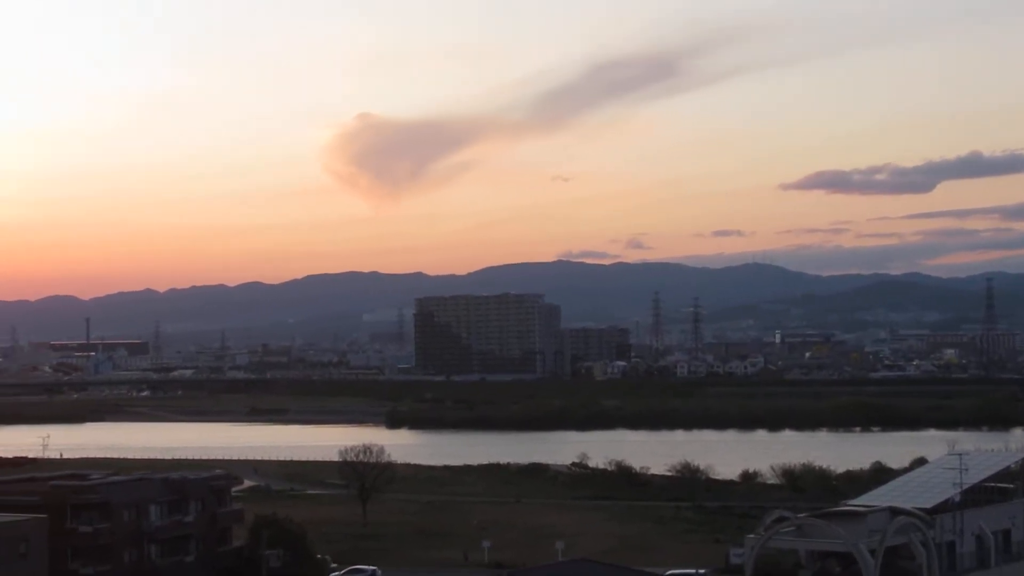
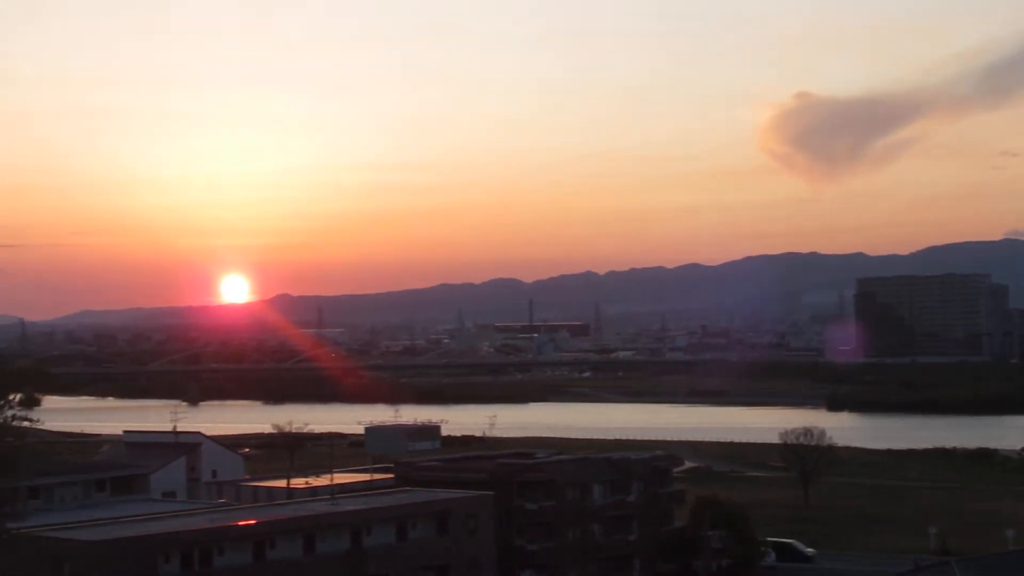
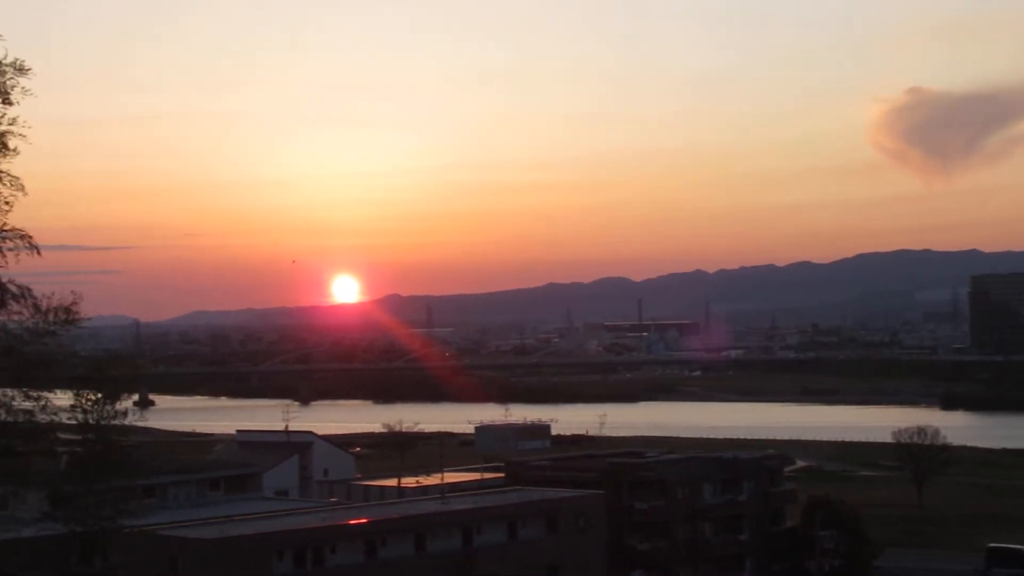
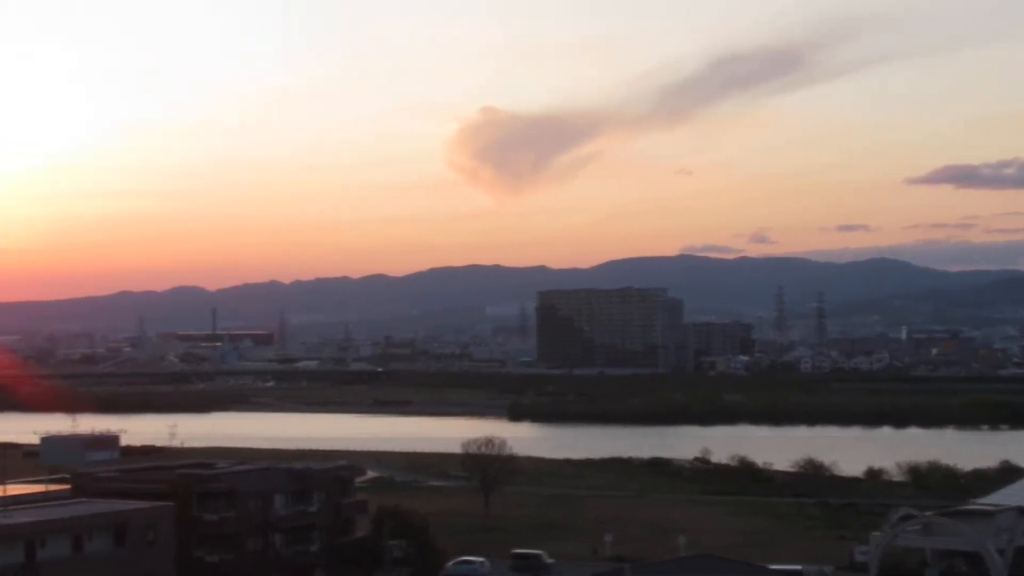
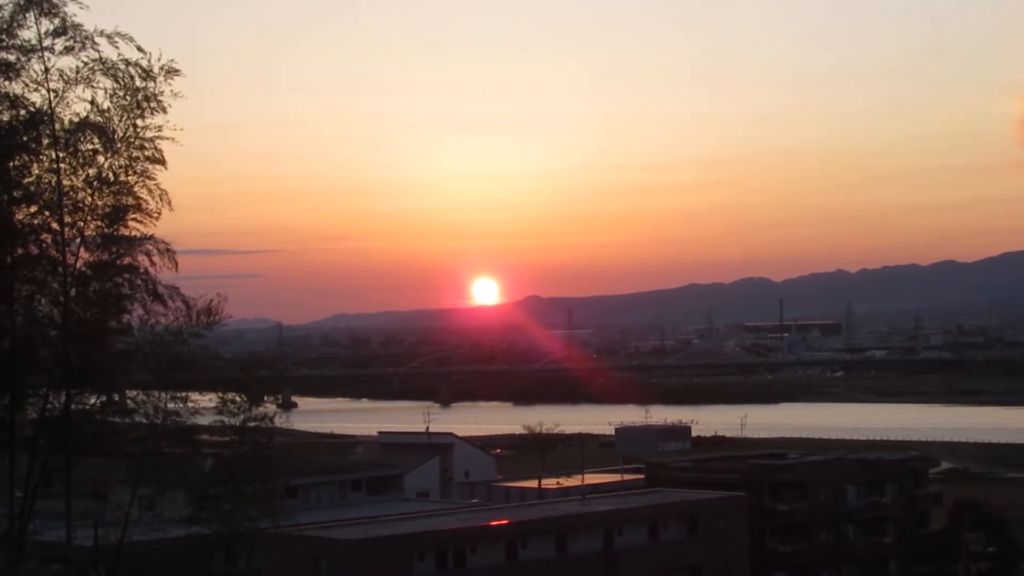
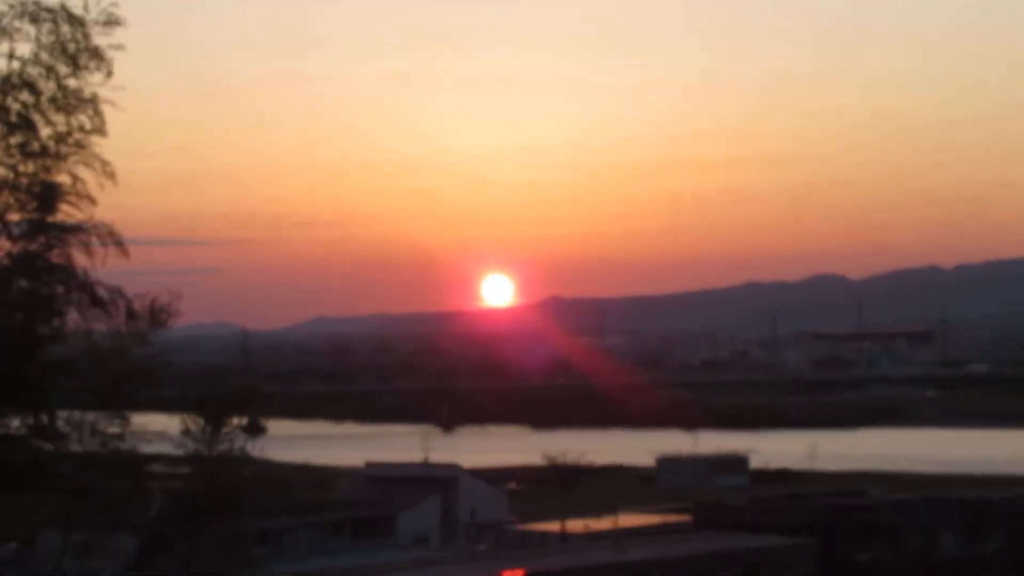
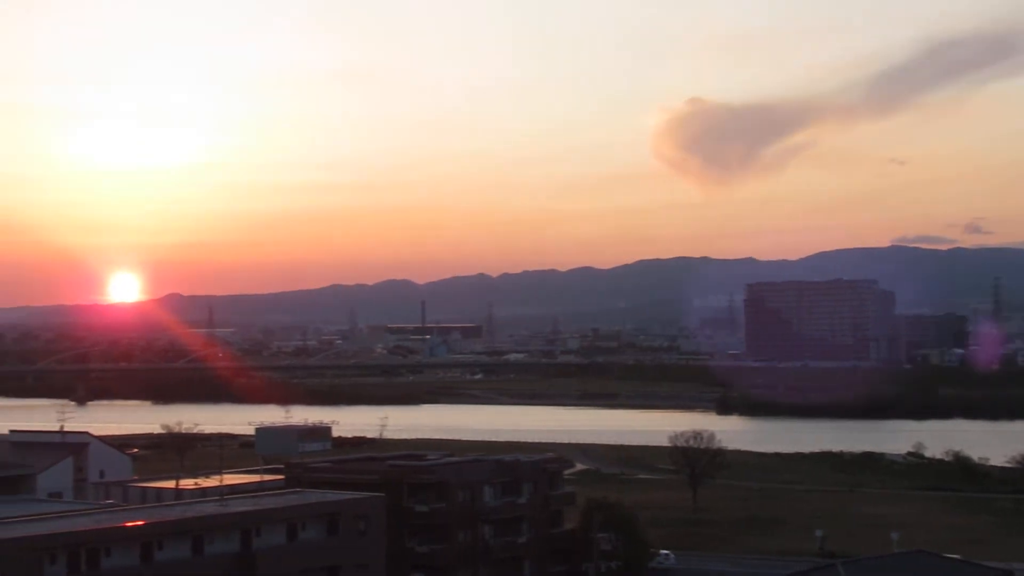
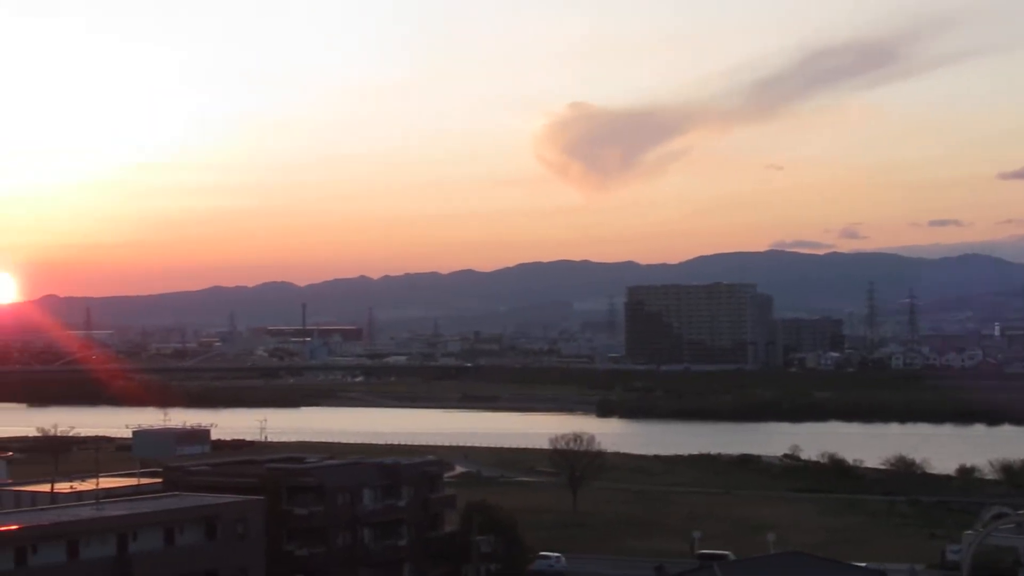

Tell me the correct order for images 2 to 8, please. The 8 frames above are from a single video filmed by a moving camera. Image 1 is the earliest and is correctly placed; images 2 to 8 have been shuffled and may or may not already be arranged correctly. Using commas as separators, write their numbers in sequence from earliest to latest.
4, 8, 7, 2, 3, 5, 6
